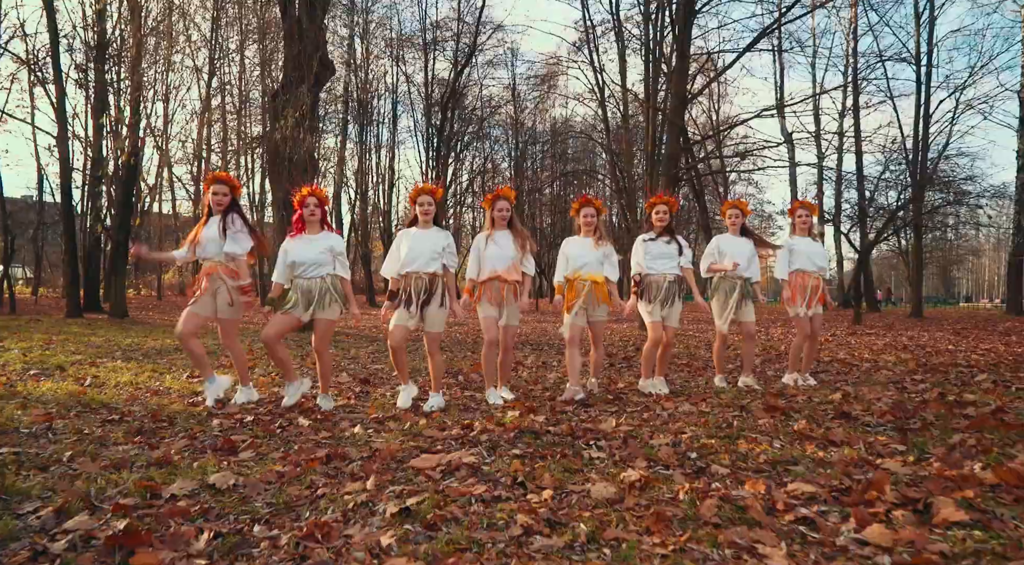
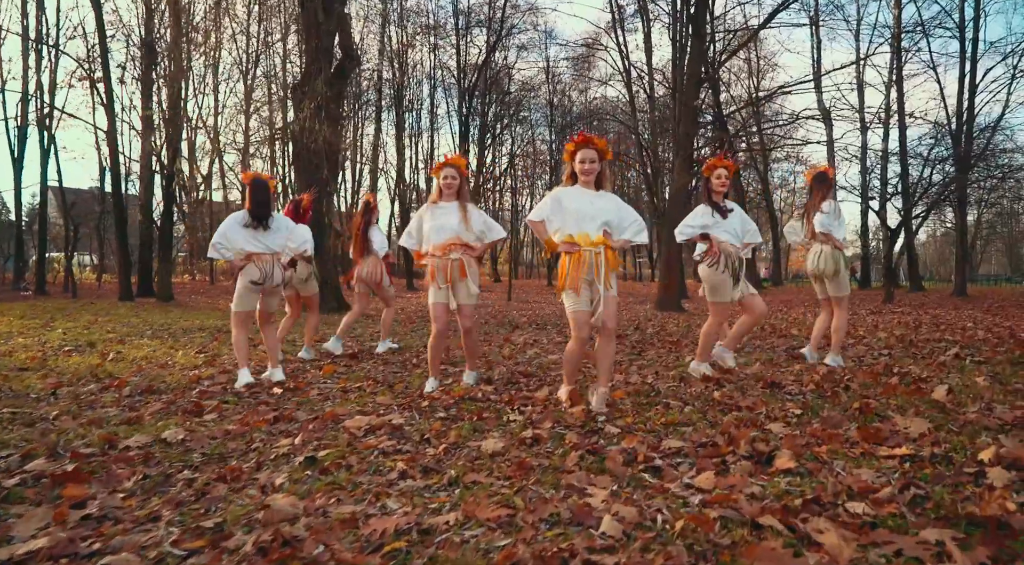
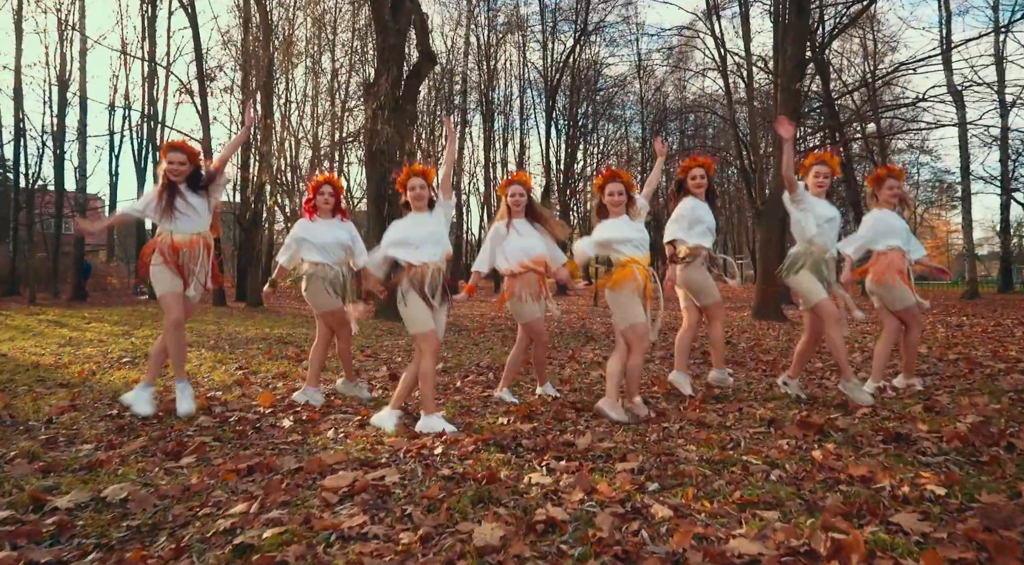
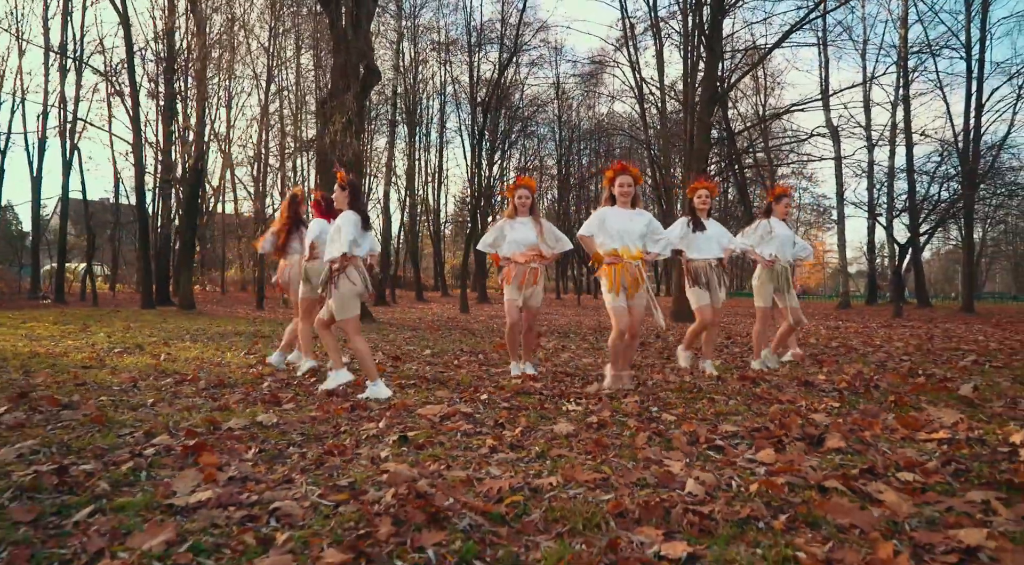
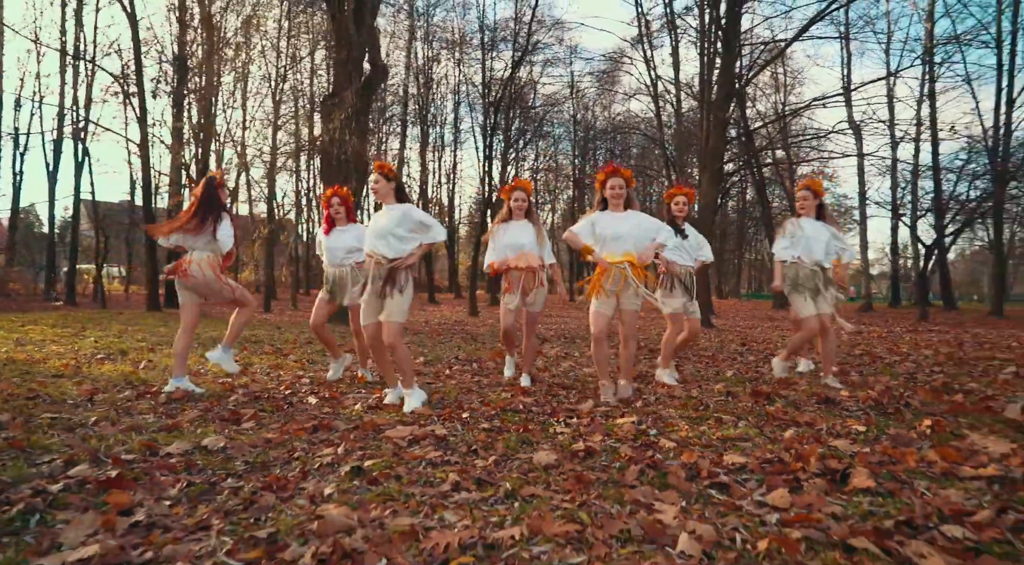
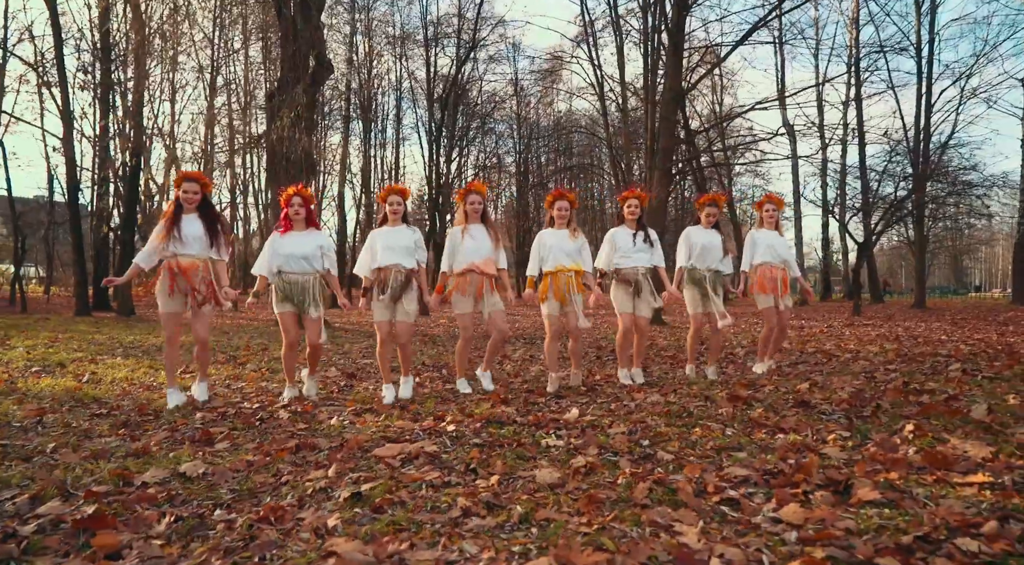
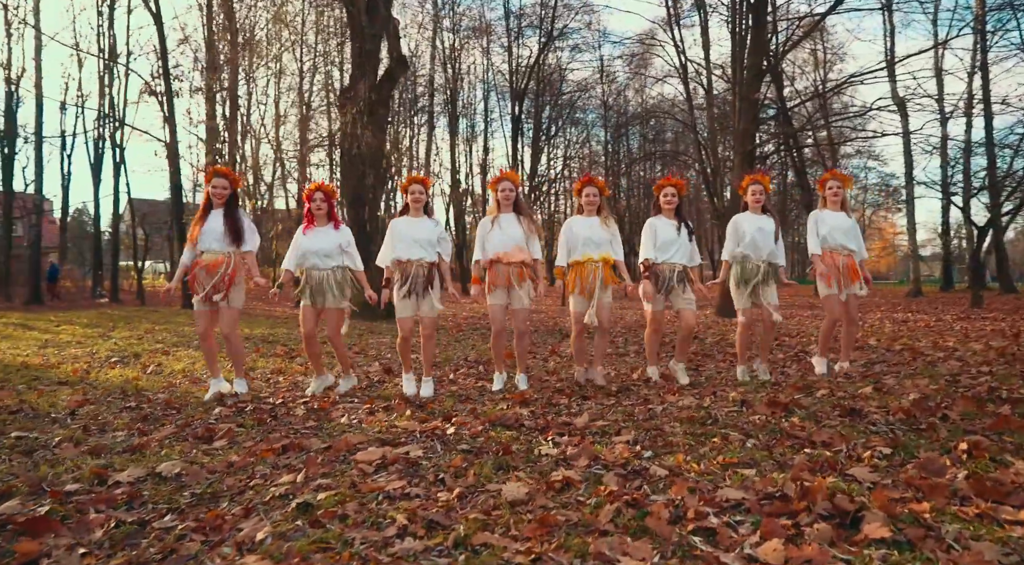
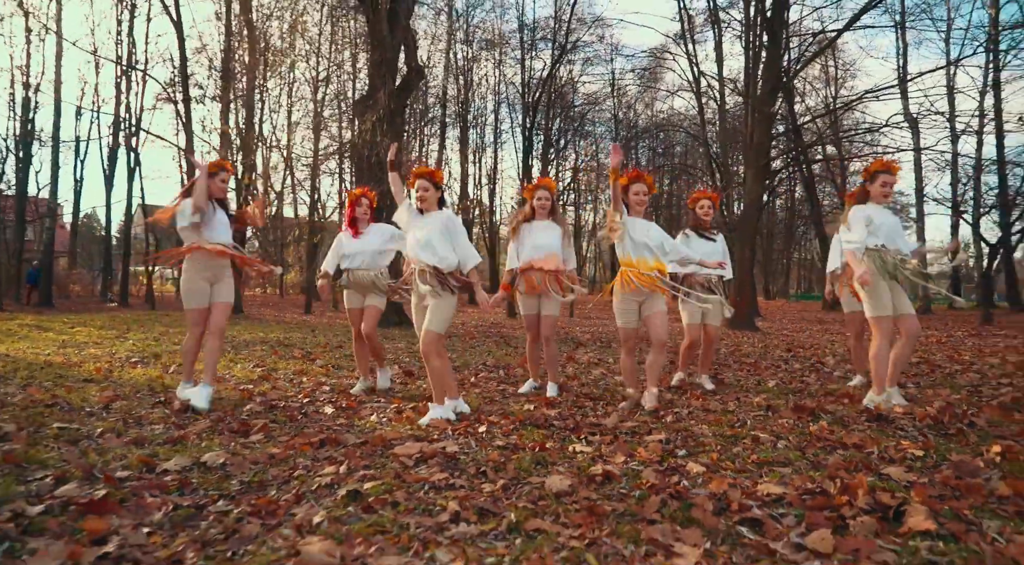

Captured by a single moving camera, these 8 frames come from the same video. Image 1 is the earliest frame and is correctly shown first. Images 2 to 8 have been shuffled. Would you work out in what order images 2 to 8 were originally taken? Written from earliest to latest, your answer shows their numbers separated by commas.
6, 7, 3, 8, 5, 4, 2
